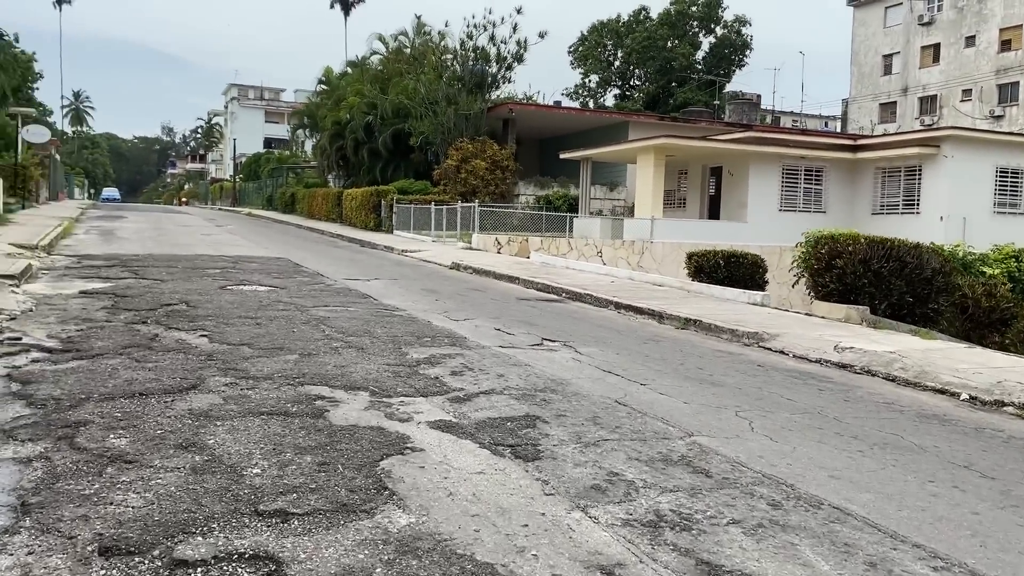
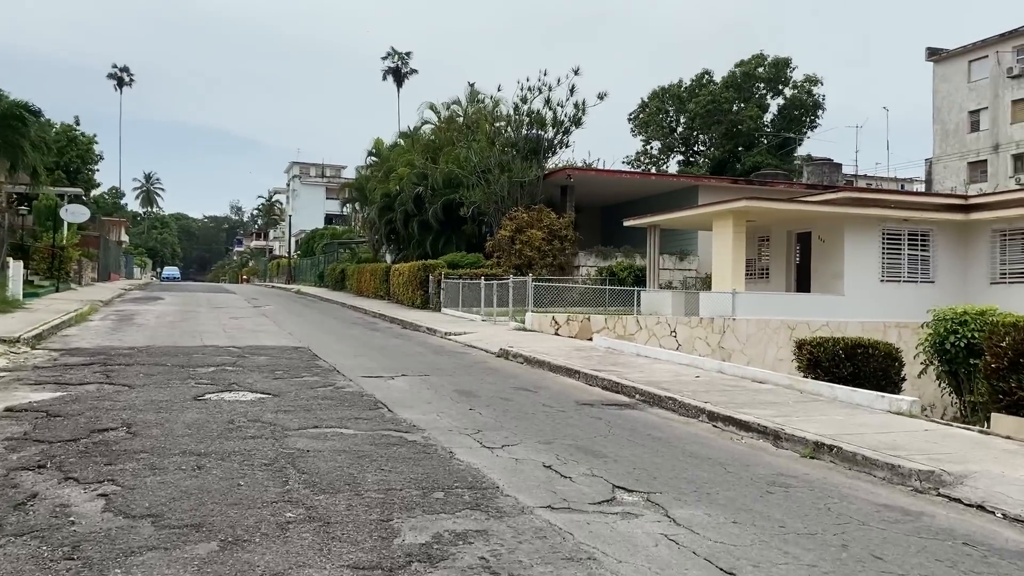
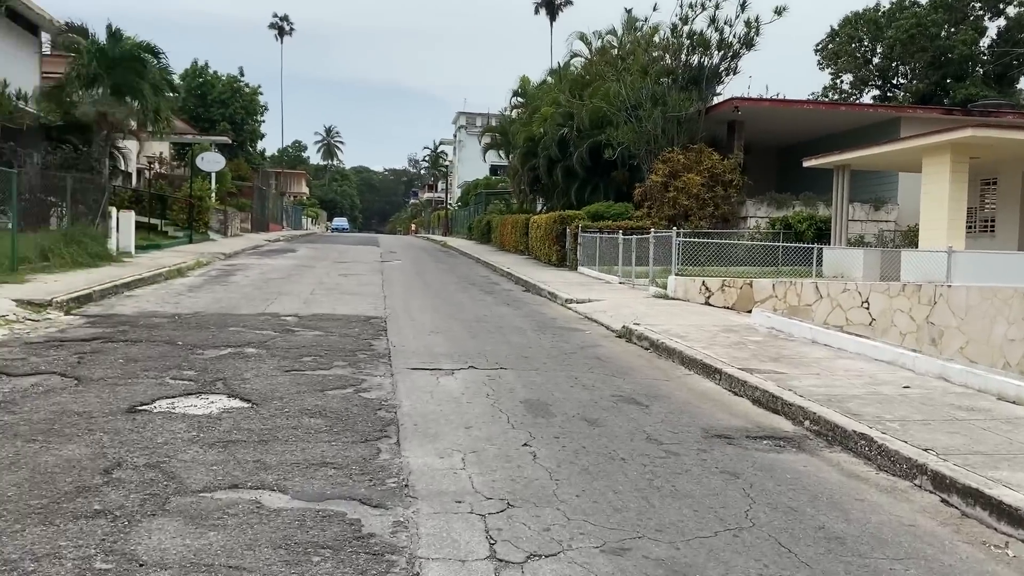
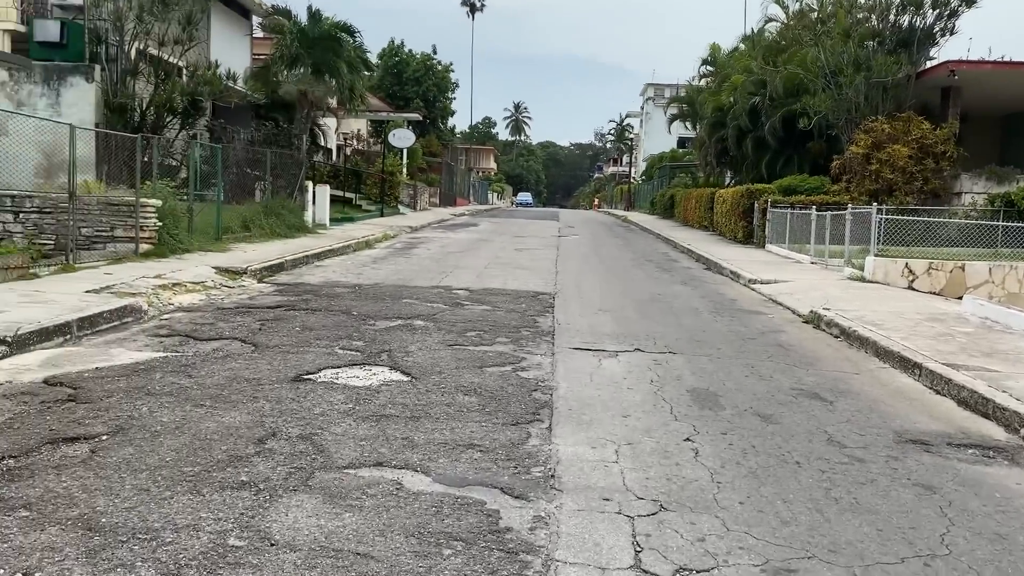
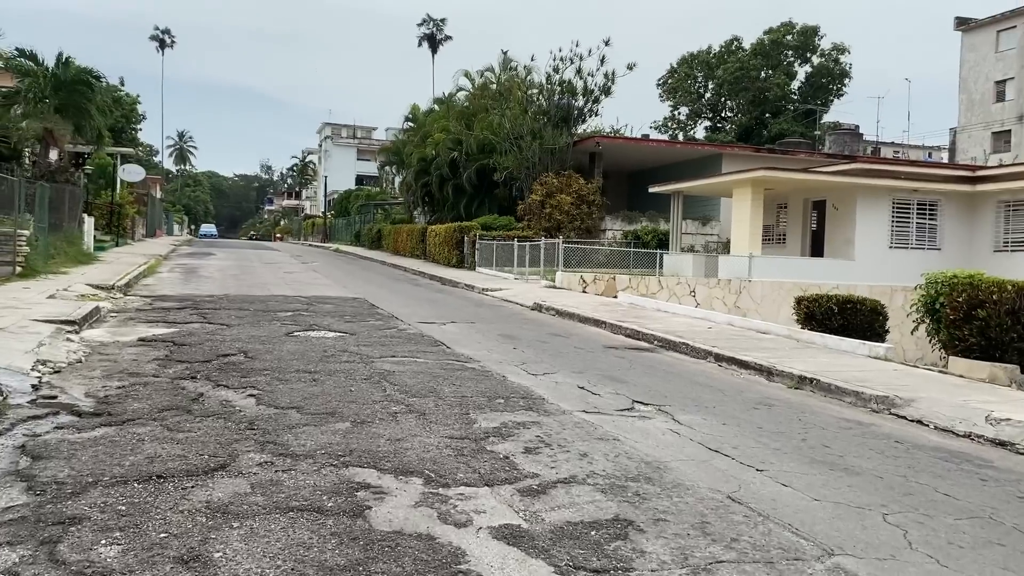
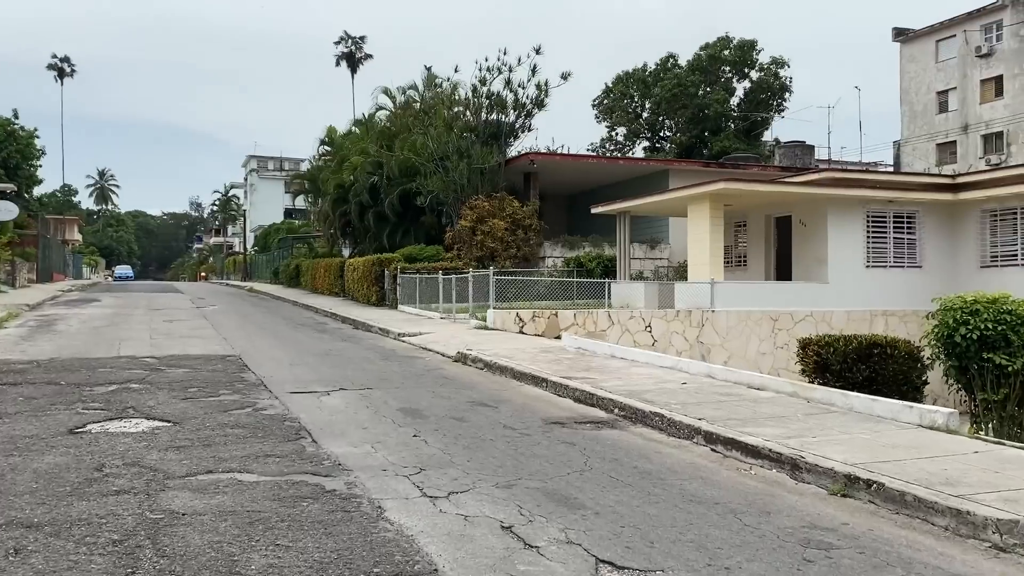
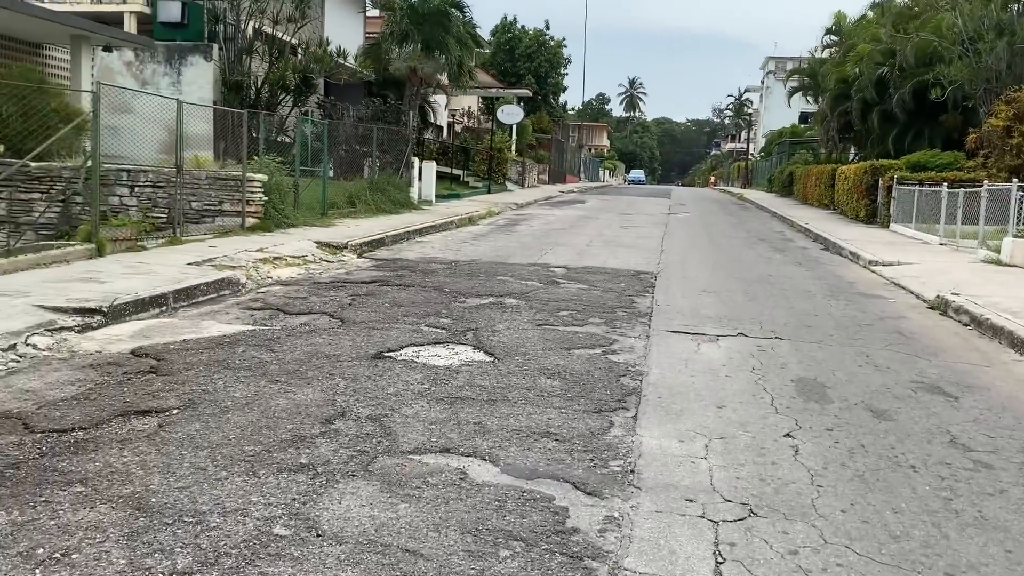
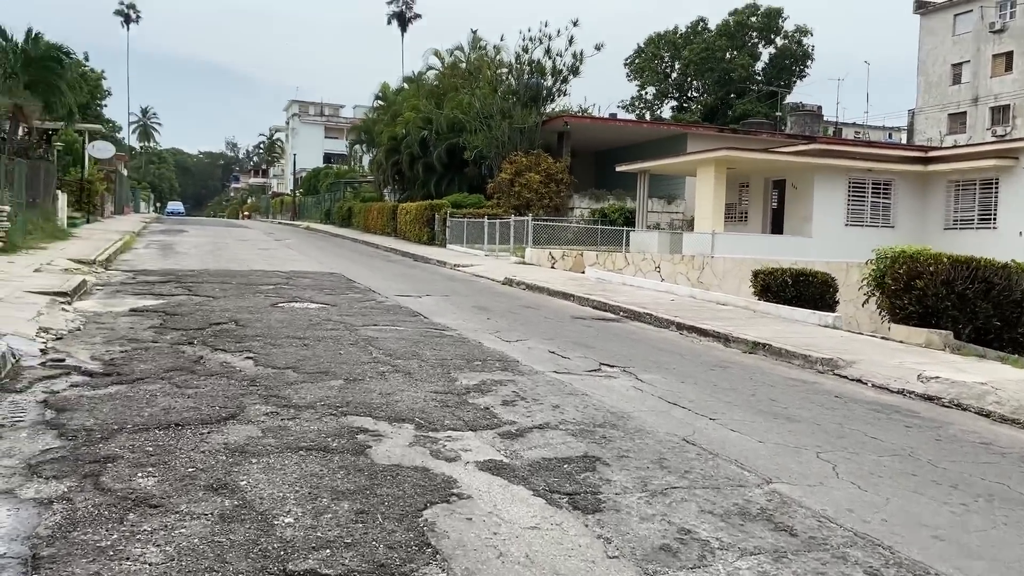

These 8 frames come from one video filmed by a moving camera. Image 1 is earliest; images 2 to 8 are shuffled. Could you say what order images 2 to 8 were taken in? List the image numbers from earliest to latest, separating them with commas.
8, 5, 2, 6, 3, 4, 7
